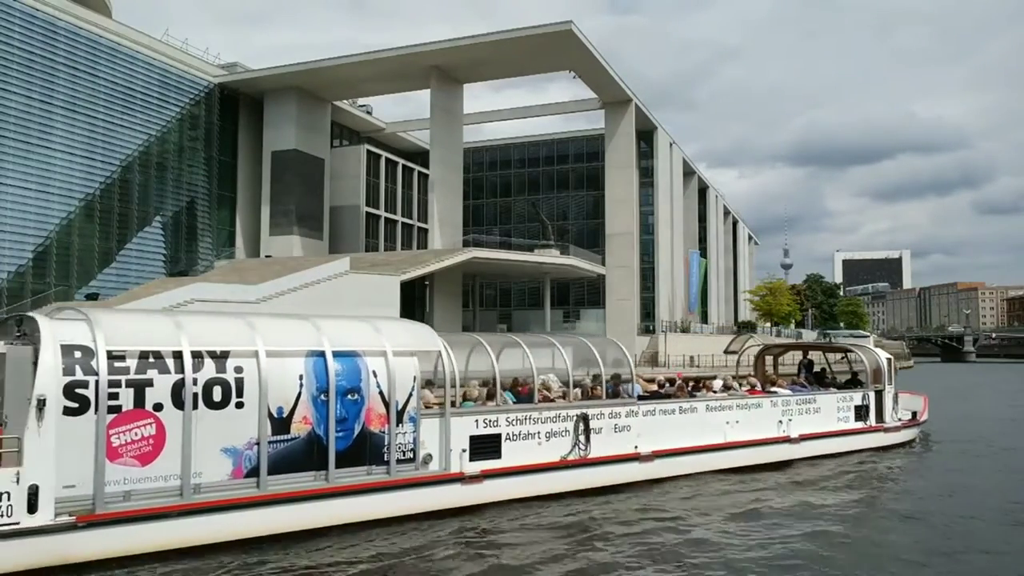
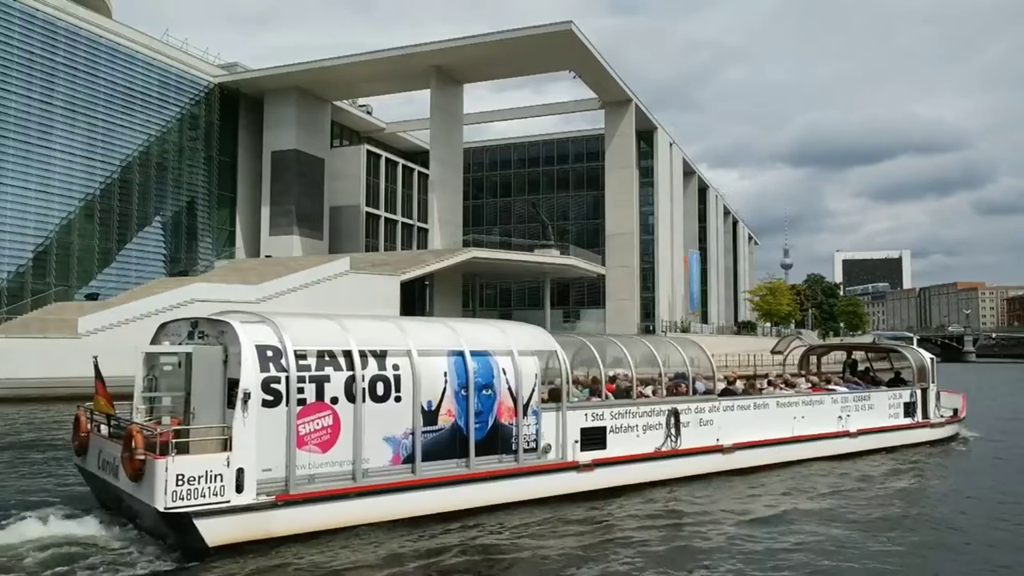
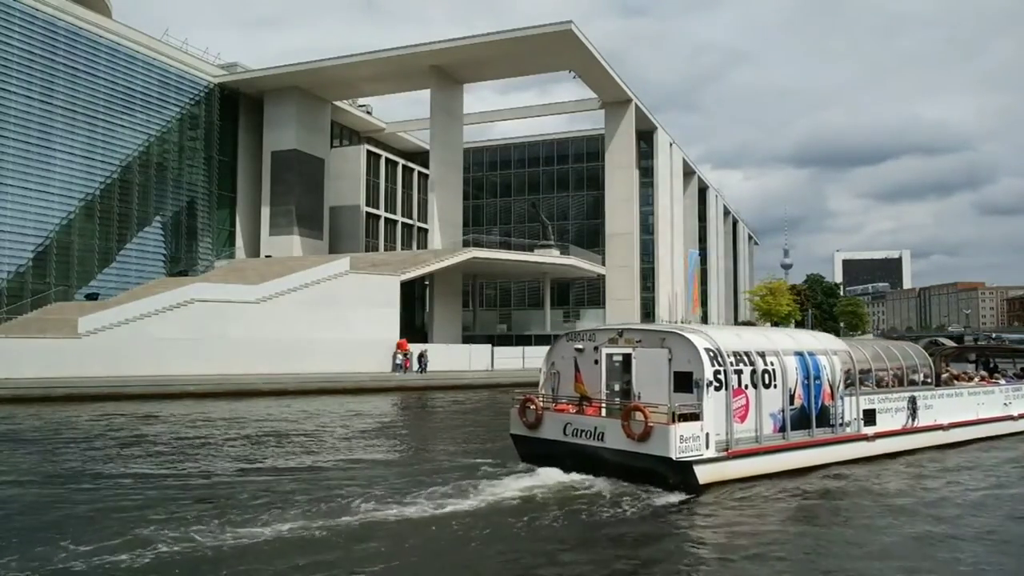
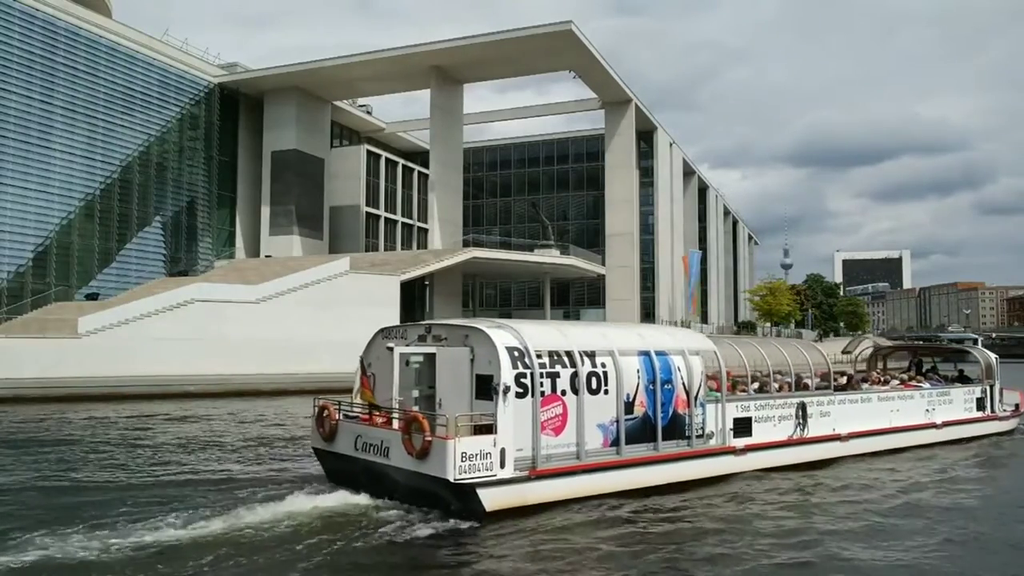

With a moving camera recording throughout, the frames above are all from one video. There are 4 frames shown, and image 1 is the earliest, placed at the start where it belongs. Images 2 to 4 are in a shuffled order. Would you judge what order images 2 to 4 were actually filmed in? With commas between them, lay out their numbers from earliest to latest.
2, 4, 3
